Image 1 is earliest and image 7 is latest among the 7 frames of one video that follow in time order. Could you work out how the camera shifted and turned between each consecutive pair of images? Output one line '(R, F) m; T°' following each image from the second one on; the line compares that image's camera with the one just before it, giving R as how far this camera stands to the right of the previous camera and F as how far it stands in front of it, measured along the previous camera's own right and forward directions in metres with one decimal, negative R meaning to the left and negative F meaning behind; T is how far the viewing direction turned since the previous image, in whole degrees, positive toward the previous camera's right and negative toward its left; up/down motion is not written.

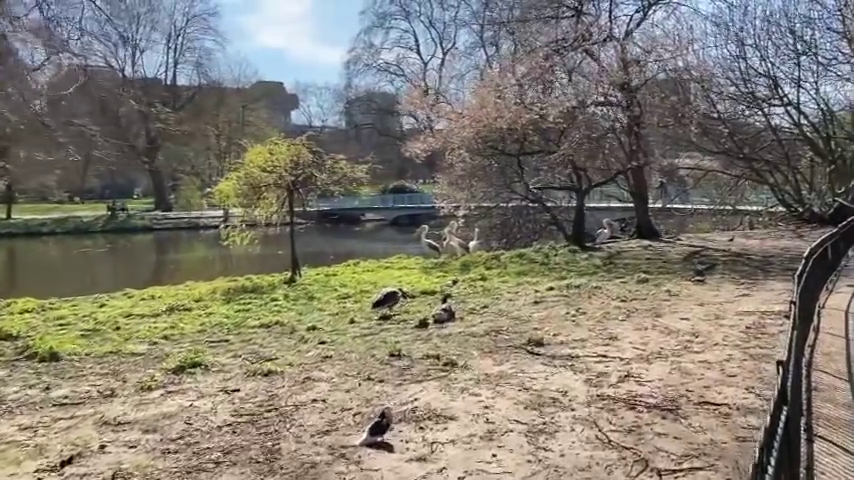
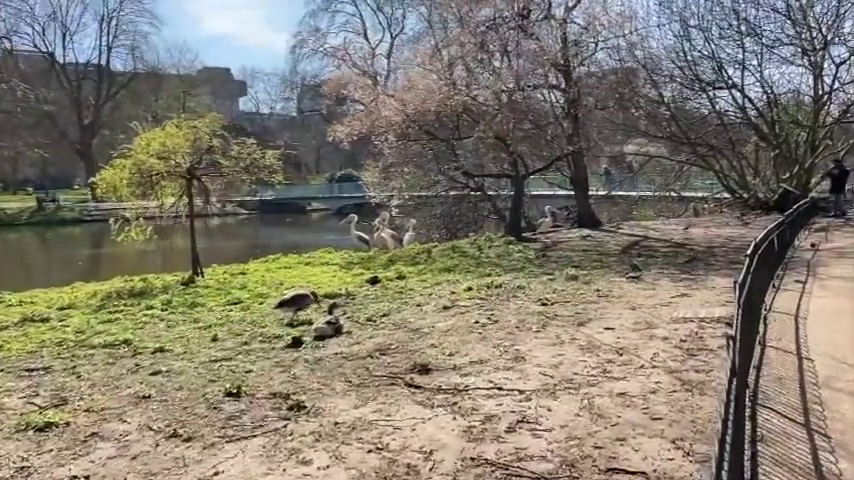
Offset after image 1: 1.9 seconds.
(+0.6, +1.2) m; +3°
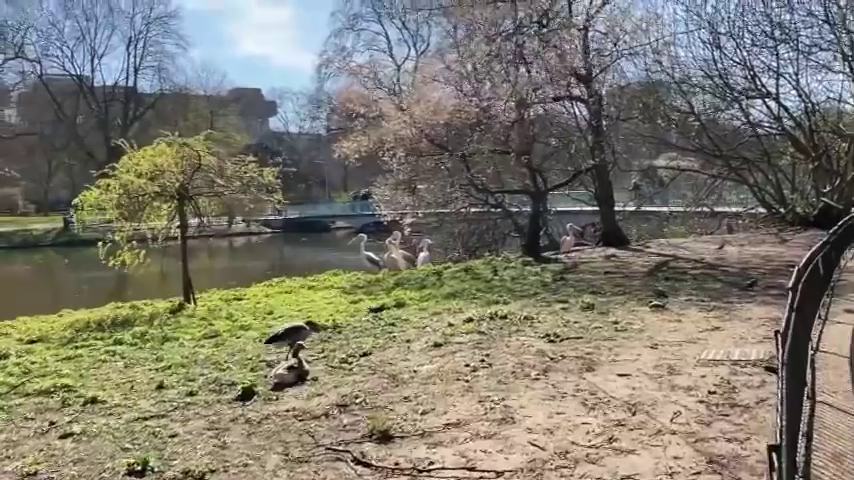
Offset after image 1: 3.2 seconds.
(+0.4, +0.9) m; -2°
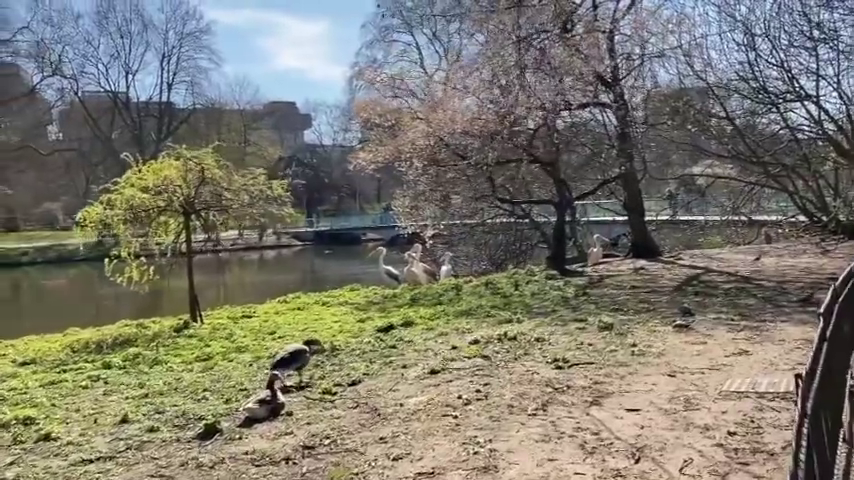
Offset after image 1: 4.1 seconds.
(+0.3, +0.5) m; -3°
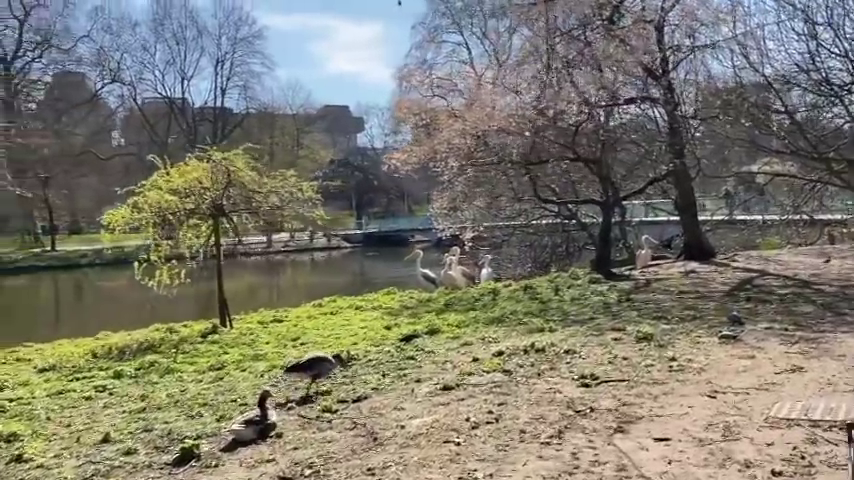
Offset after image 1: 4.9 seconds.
(+0.3, +0.5) m; -4°
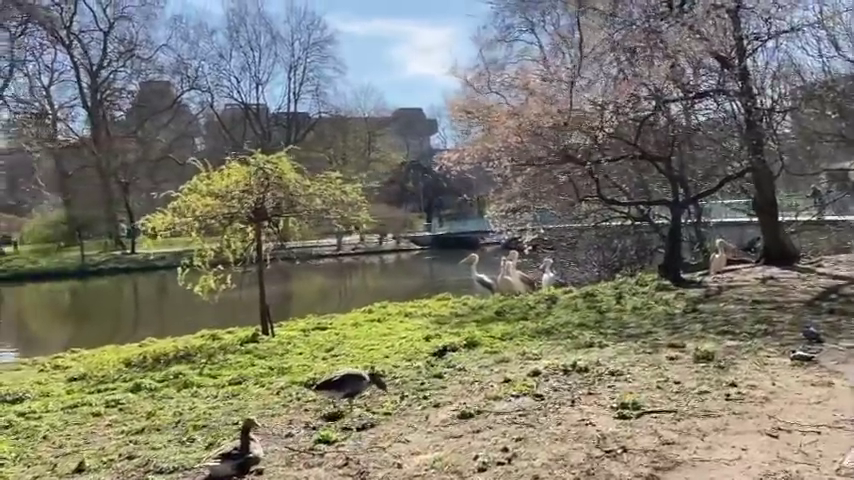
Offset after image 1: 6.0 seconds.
(+0.4, +0.6) m; -6°
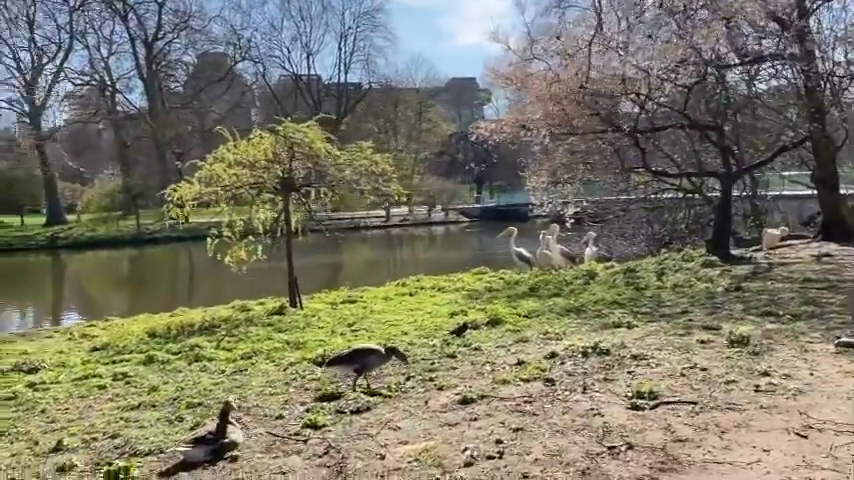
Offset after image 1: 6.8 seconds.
(+0.3, +0.3) m; -4°
